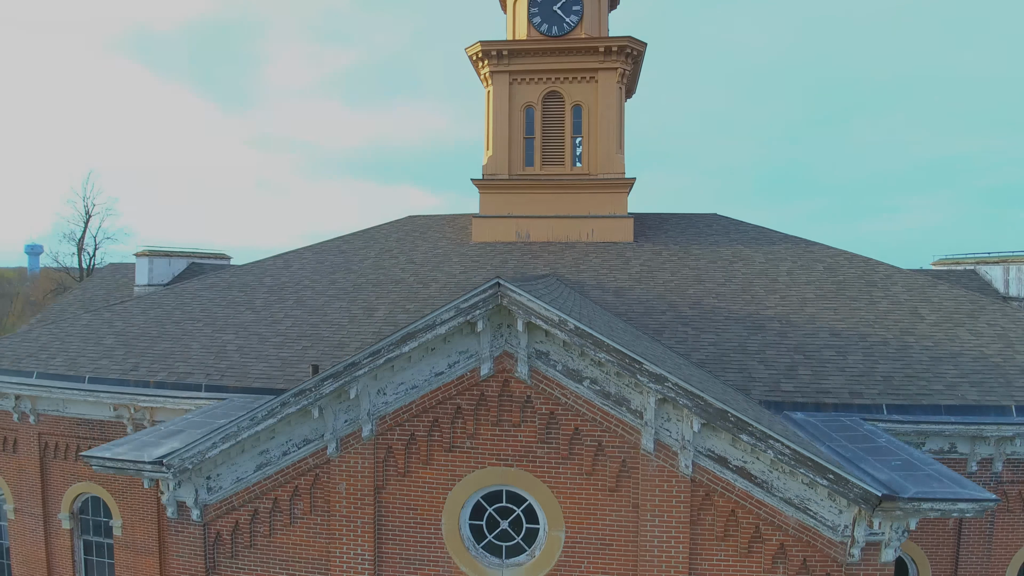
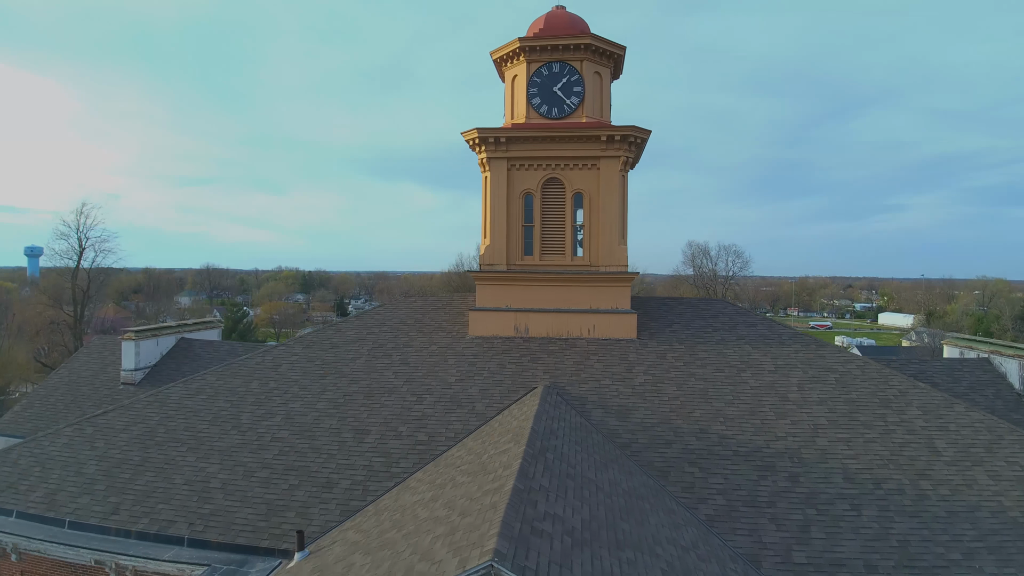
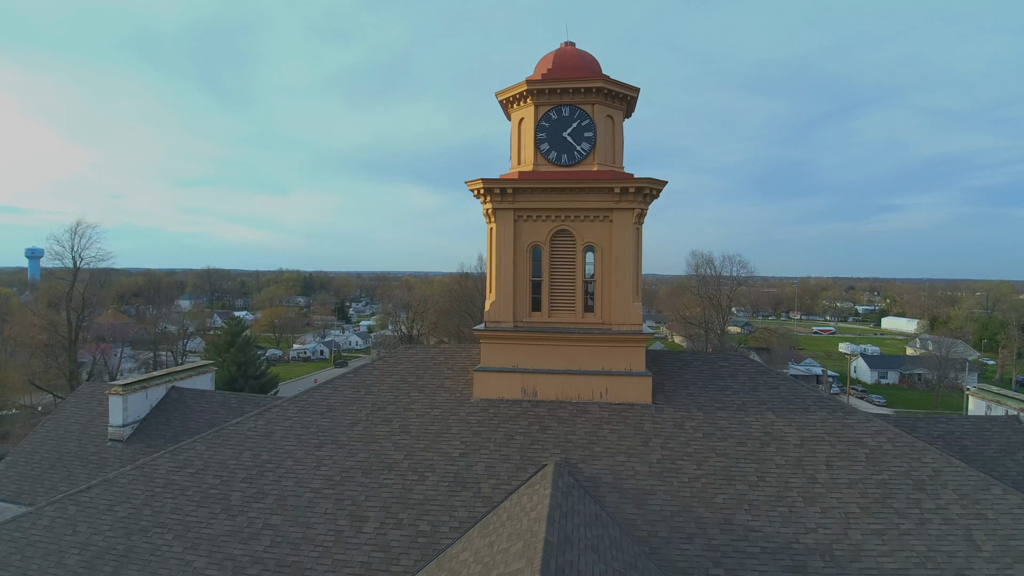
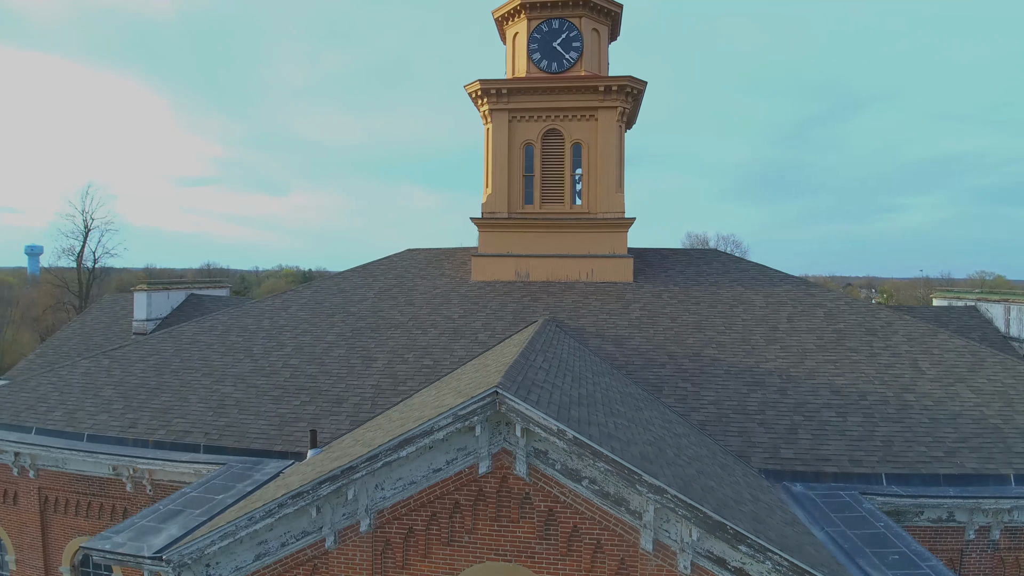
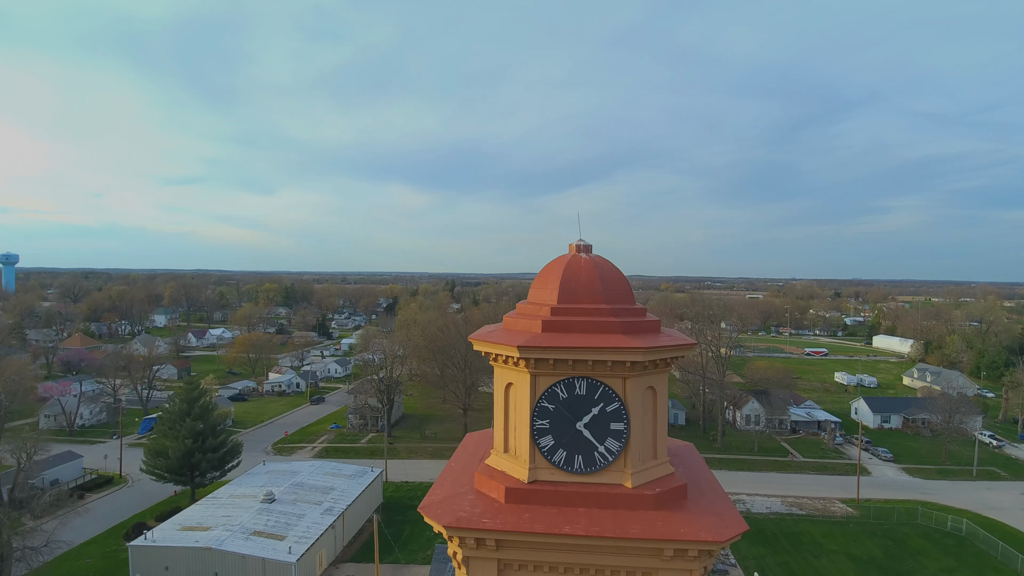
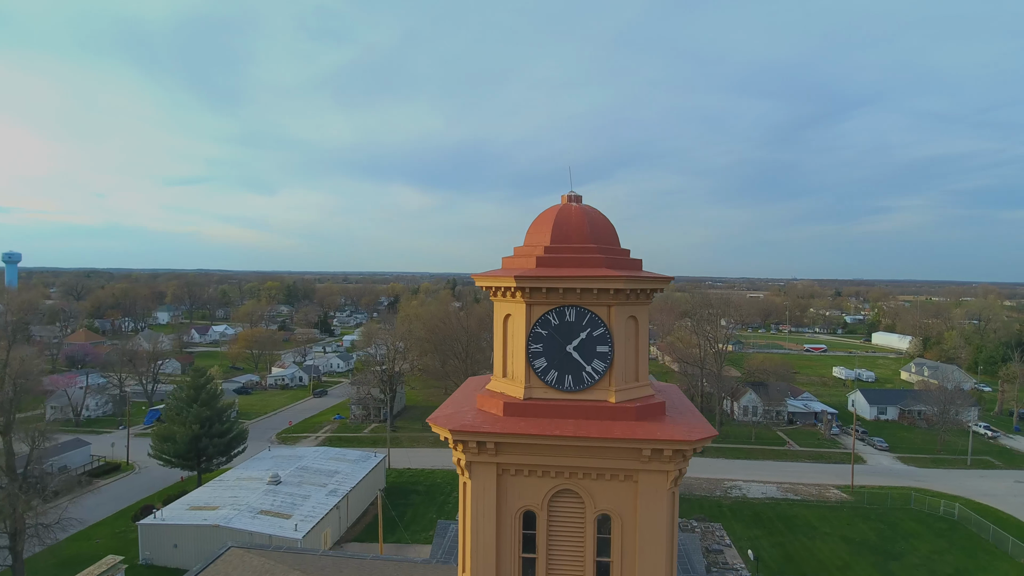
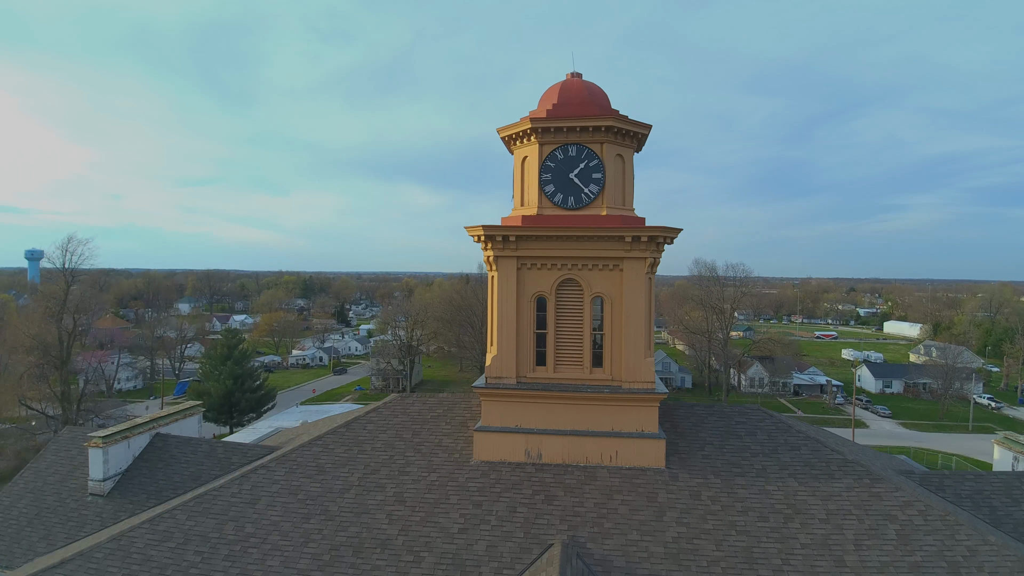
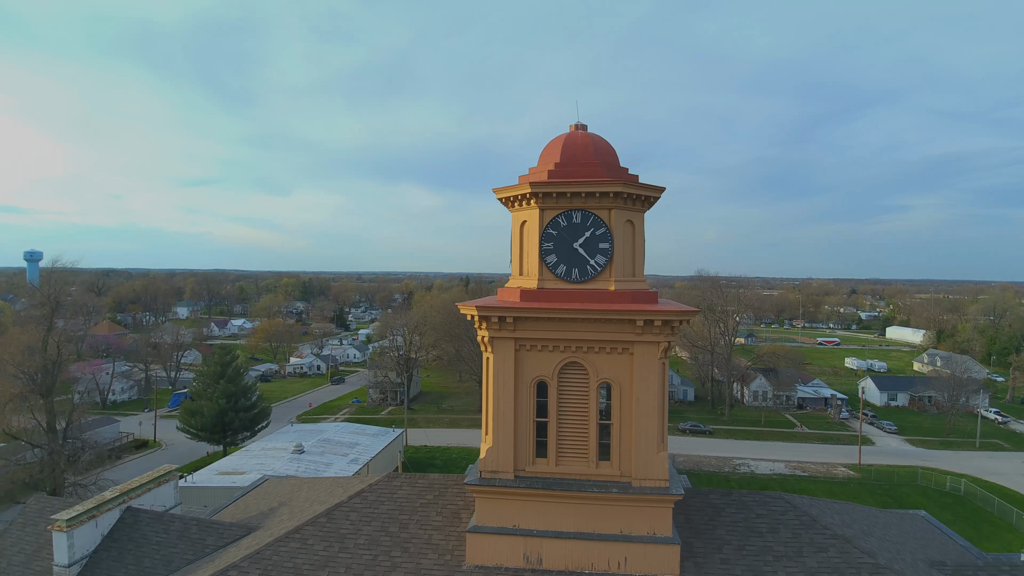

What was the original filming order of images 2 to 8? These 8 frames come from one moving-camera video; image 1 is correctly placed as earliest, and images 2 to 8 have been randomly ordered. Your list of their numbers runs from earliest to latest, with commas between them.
4, 2, 3, 7, 8, 6, 5
